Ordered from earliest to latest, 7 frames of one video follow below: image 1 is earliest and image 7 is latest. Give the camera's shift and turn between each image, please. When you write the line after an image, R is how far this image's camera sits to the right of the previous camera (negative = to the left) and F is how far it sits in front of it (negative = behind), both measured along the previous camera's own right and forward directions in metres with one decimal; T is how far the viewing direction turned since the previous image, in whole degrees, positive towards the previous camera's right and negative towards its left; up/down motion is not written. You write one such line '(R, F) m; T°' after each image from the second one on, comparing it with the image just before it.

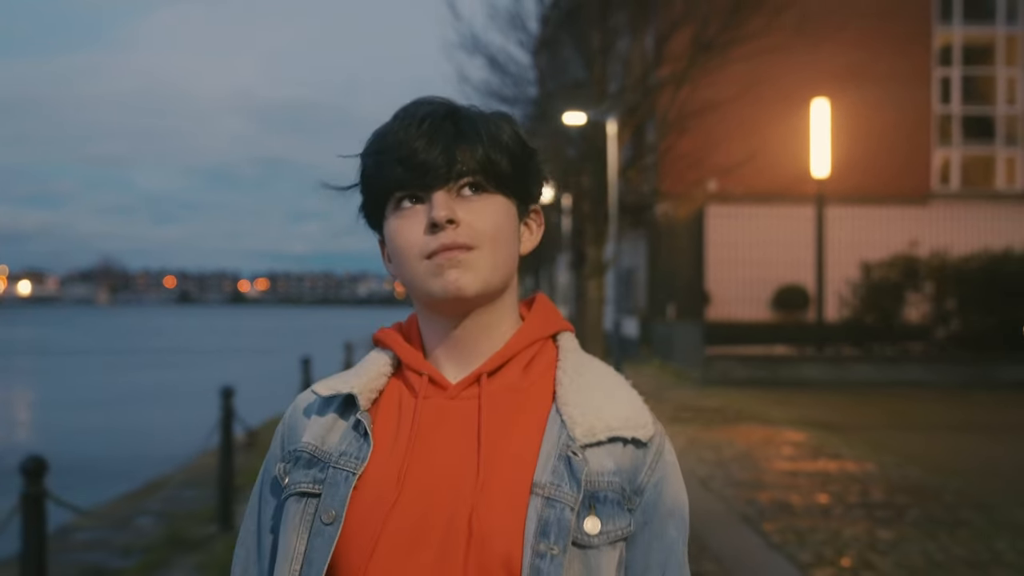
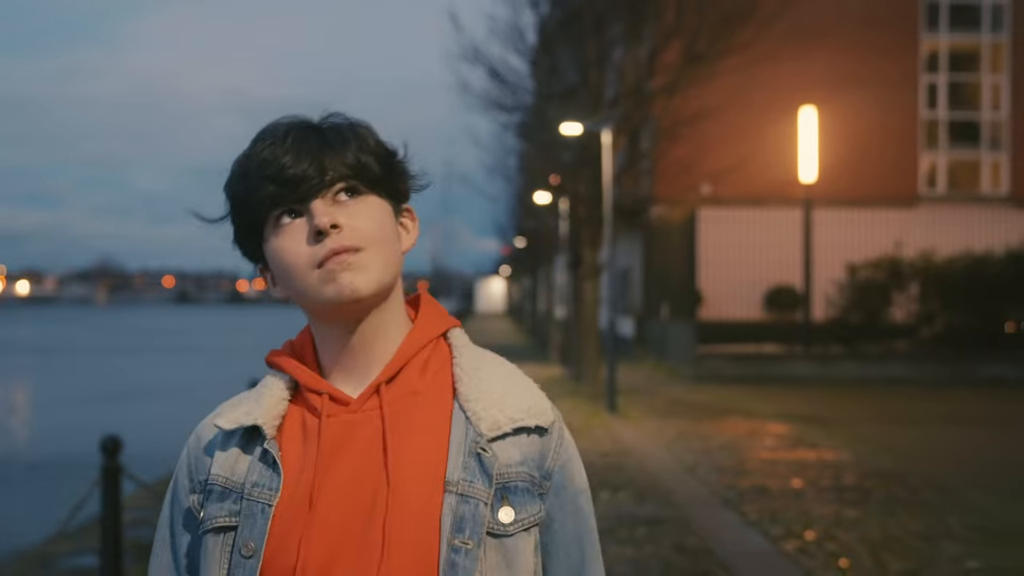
(0.0, -0.9) m; 0°
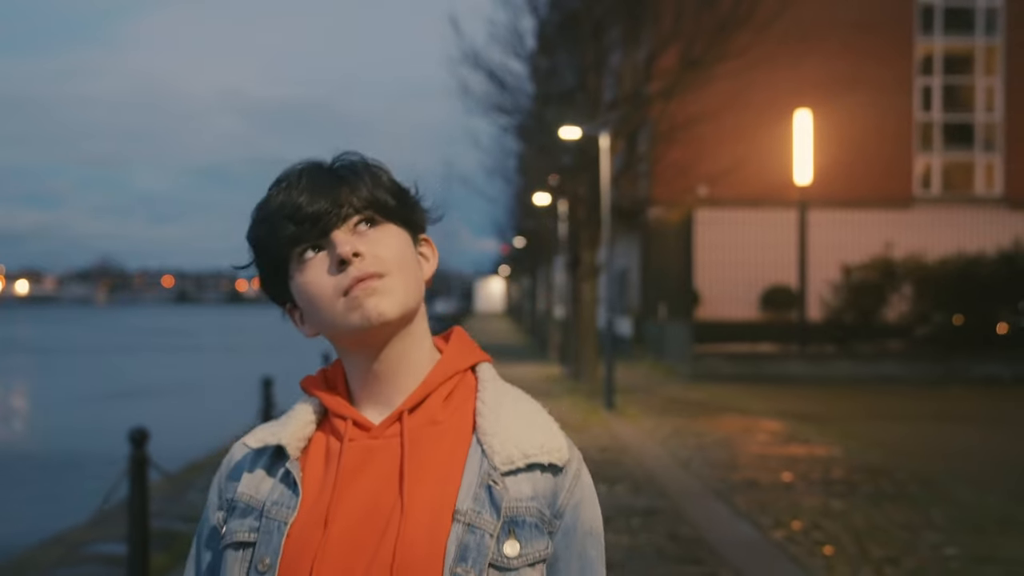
(0.0, -0.4) m; 0°
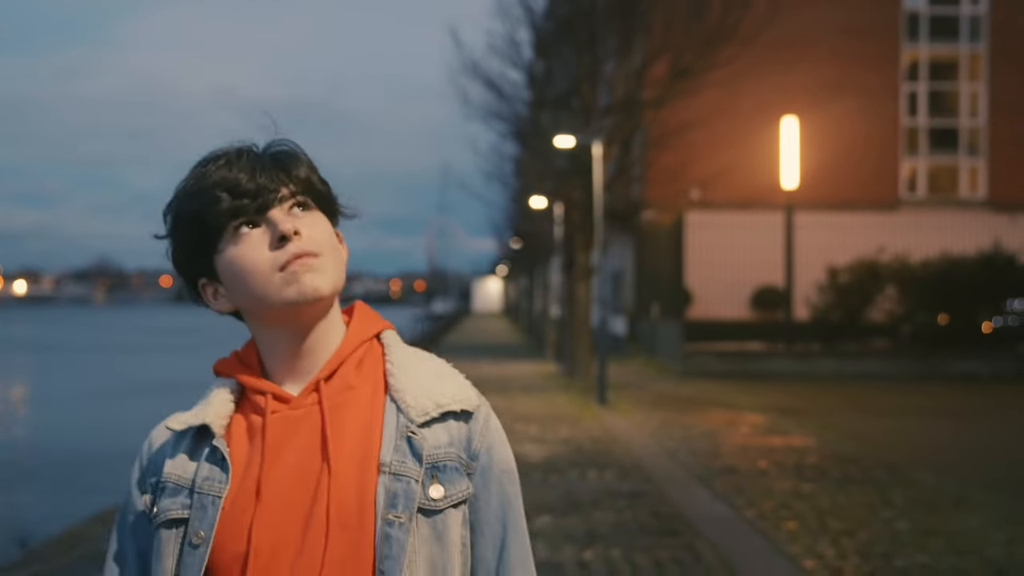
(0.0, -0.9) m; 0°
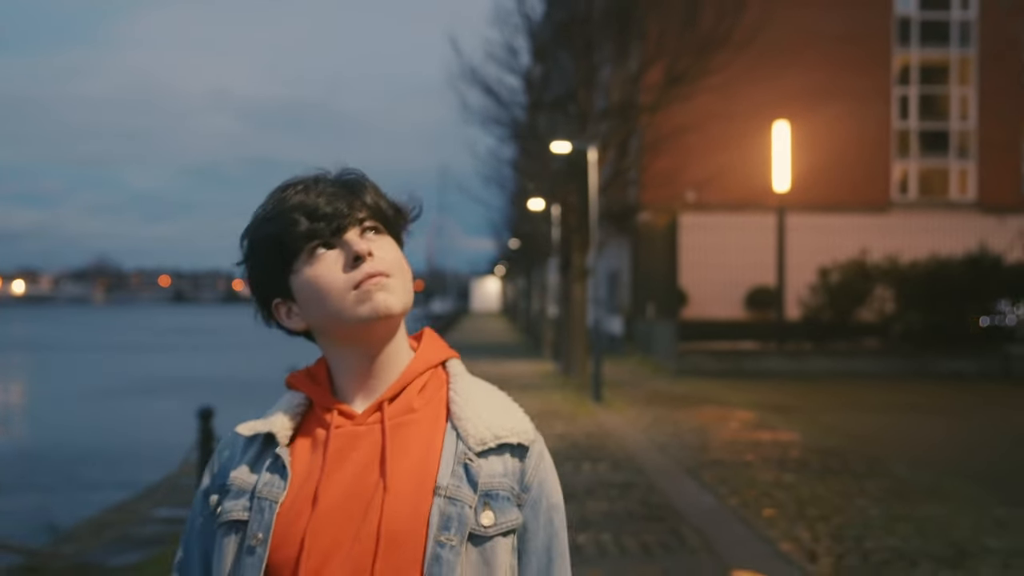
(0.0, -0.6) m; 0°
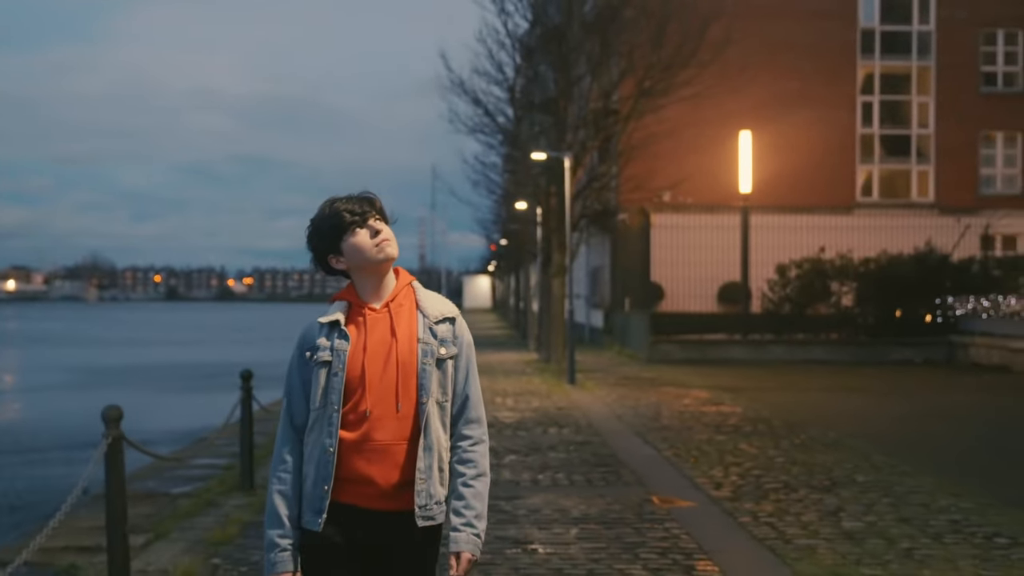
(+0.2, -2.1) m; 0°
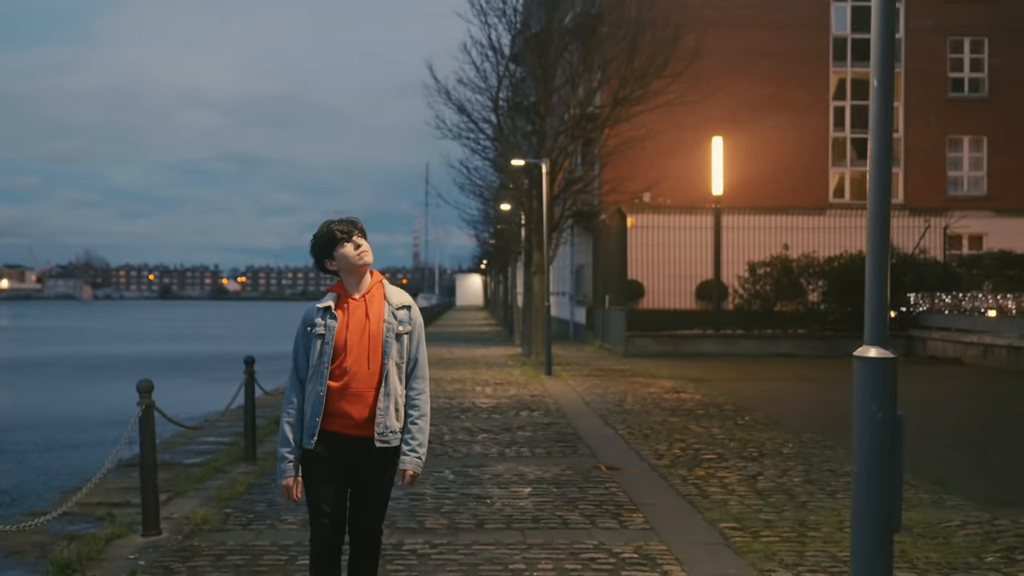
(+0.2, -1.4) m; 0°
